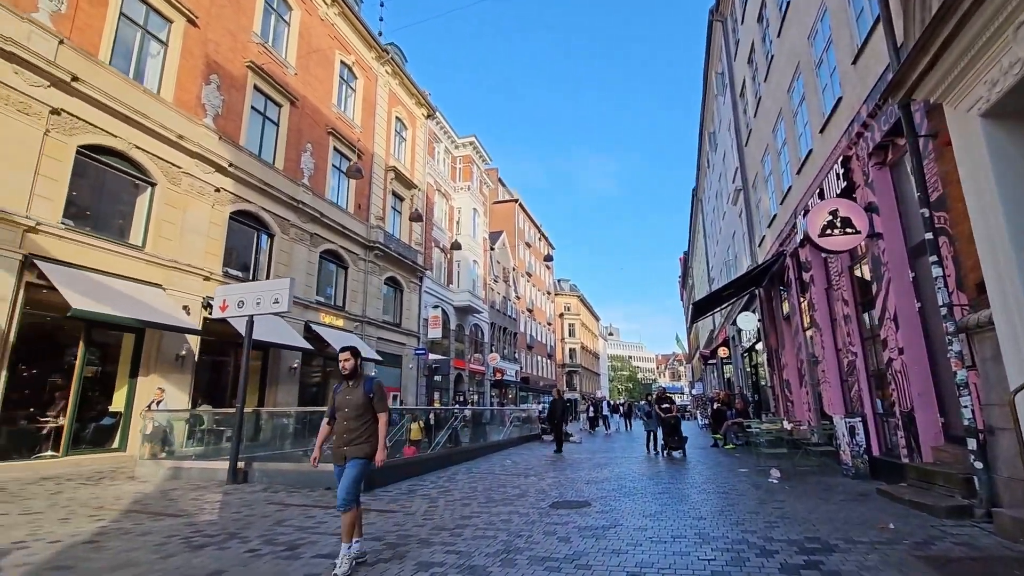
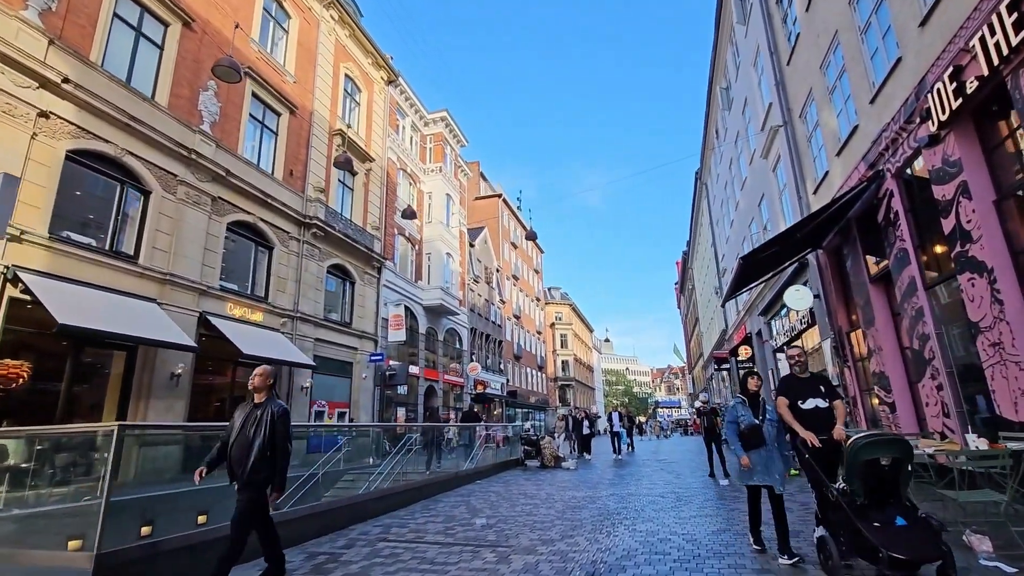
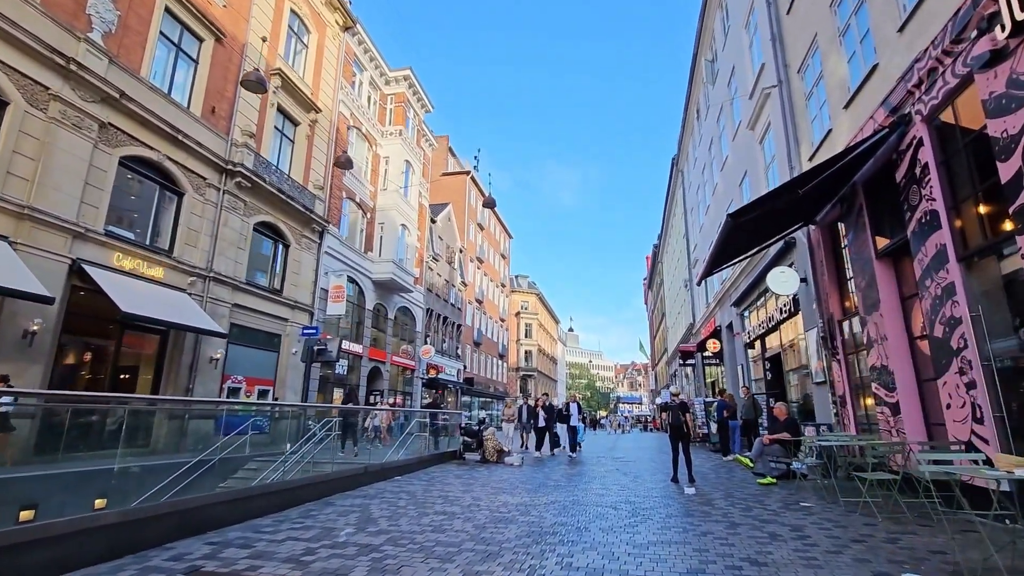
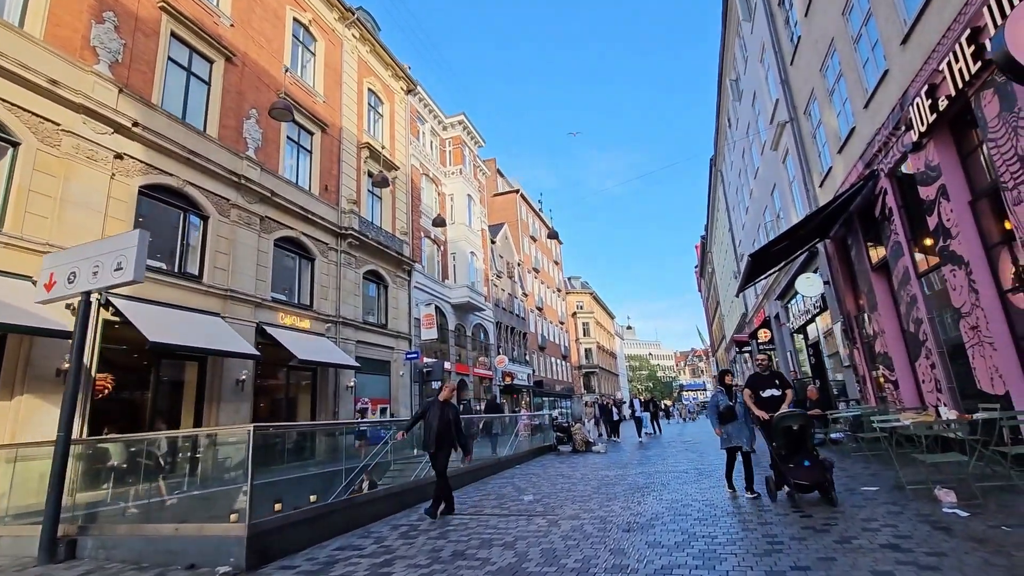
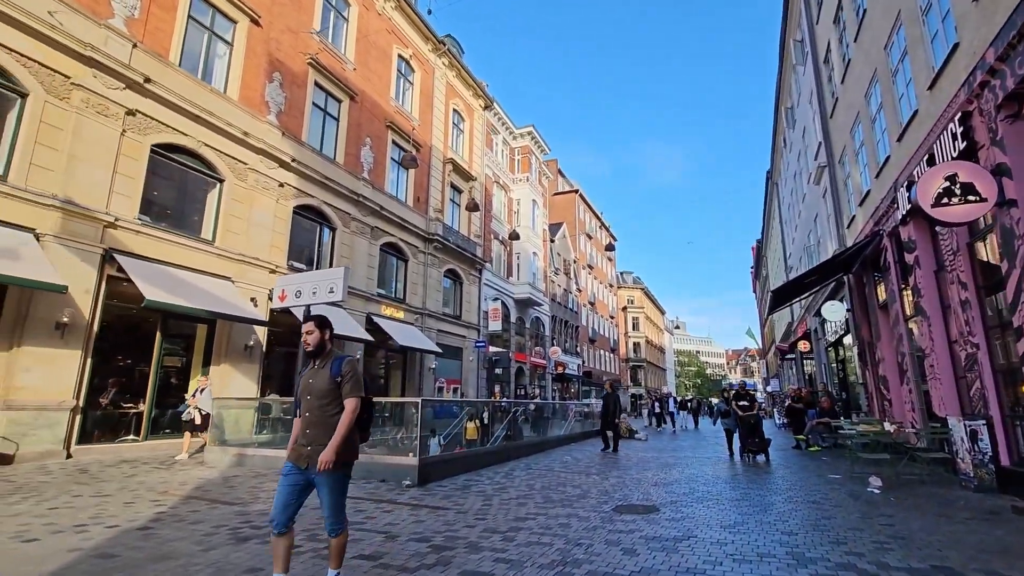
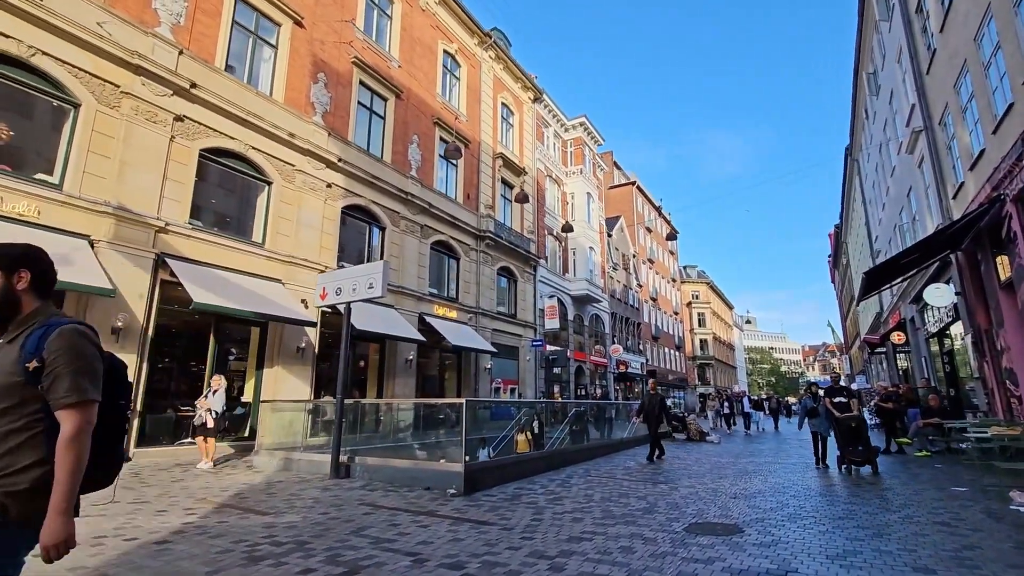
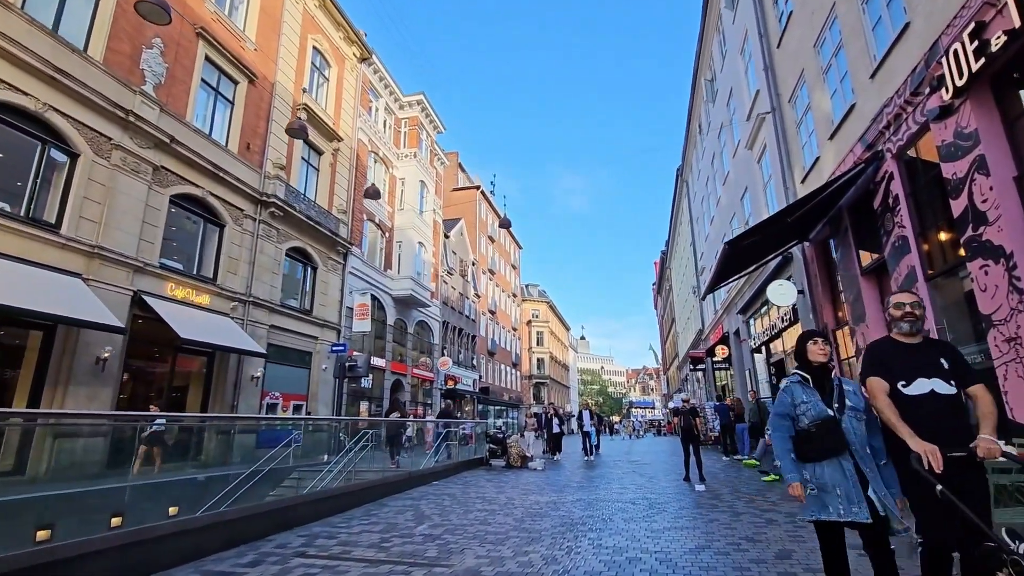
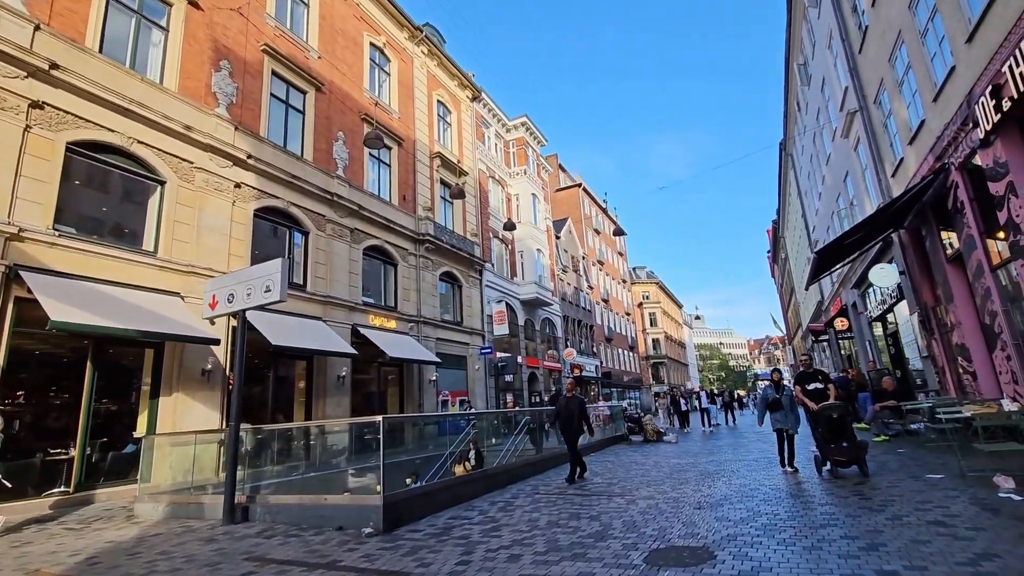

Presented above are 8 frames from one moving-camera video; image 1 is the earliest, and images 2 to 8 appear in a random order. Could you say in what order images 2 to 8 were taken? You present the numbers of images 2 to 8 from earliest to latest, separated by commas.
5, 6, 8, 4, 2, 7, 3
